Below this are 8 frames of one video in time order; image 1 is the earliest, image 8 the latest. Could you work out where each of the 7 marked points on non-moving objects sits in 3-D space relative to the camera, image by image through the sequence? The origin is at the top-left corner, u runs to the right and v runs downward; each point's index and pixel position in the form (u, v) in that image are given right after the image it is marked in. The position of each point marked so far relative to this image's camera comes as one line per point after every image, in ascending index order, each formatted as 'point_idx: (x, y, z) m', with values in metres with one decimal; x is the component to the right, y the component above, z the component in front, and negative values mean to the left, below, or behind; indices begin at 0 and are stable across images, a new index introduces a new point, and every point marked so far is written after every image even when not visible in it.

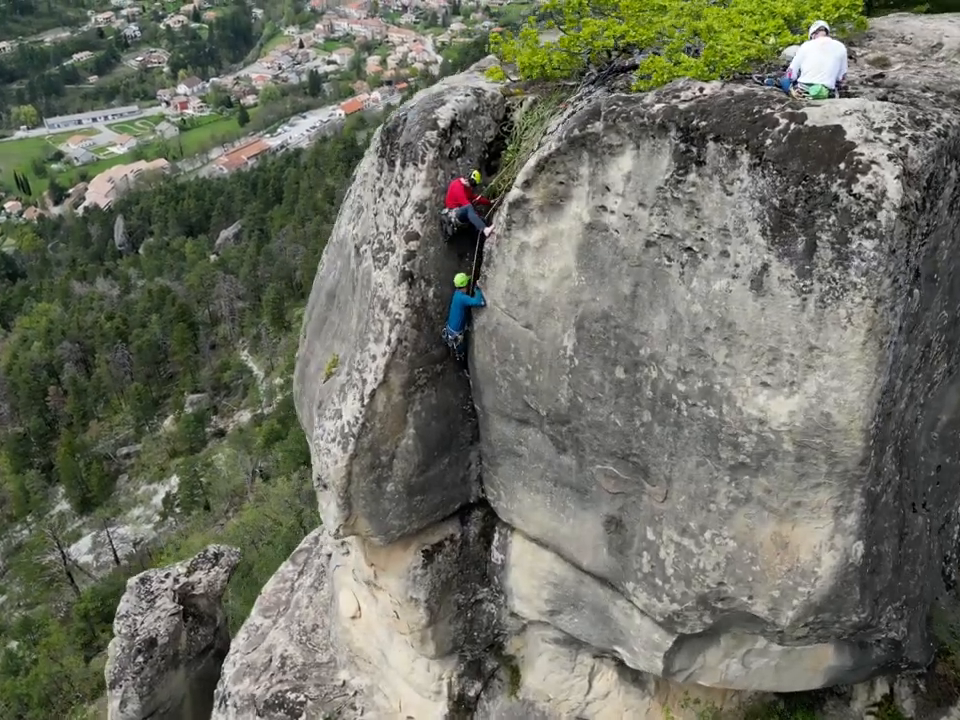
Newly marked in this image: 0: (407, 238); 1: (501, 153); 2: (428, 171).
0: (-0.5, +0.8, +6.2) m
1: (+0.2, +1.5, +6.5) m
2: (-0.4, +1.3, +6.1) m
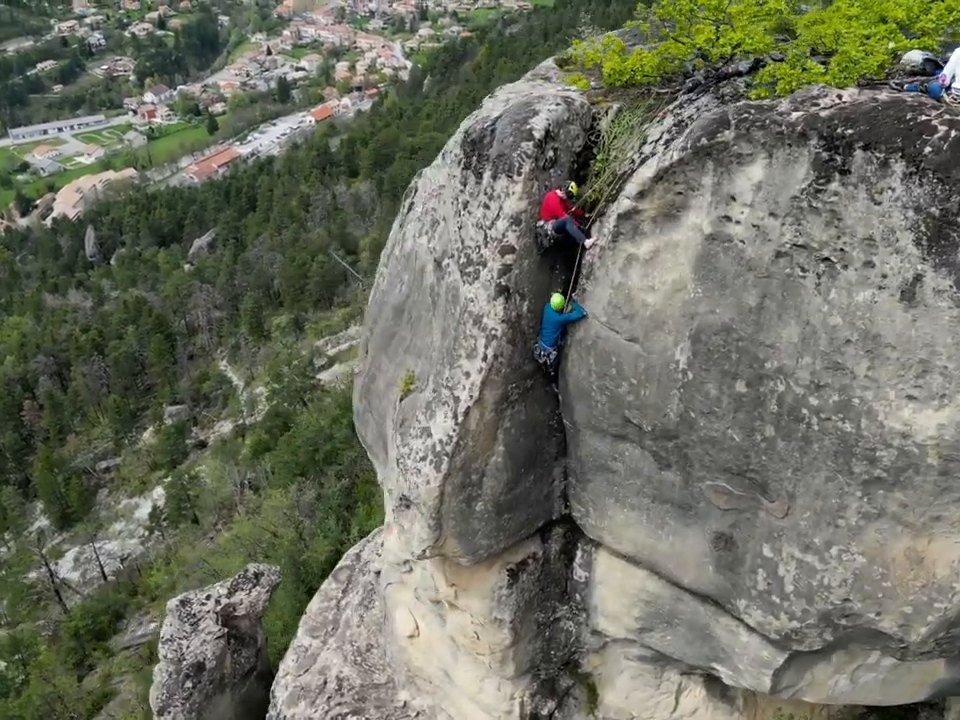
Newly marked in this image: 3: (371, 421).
0: (+0.2, +0.7, +6.1) m
1: (+0.8, +1.4, +6.4) m
2: (+0.3, +1.2, +6.0) m
3: (-1.0, -0.5, +8.0) m
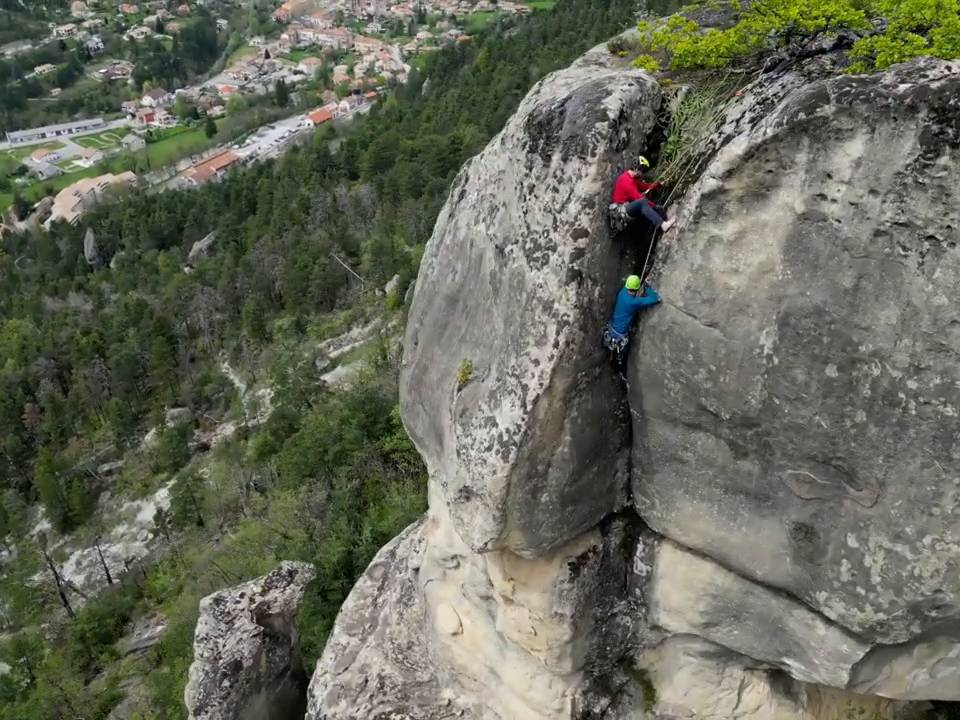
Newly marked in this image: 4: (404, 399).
0: (+0.6, +0.8, +5.9) m
1: (+1.3, +1.5, +6.2) m
2: (+0.8, +1.3, +5.8) m
3: (-0.5, -0.5, +7.8) m
4: (-0.7, -0.4, +8.2) m
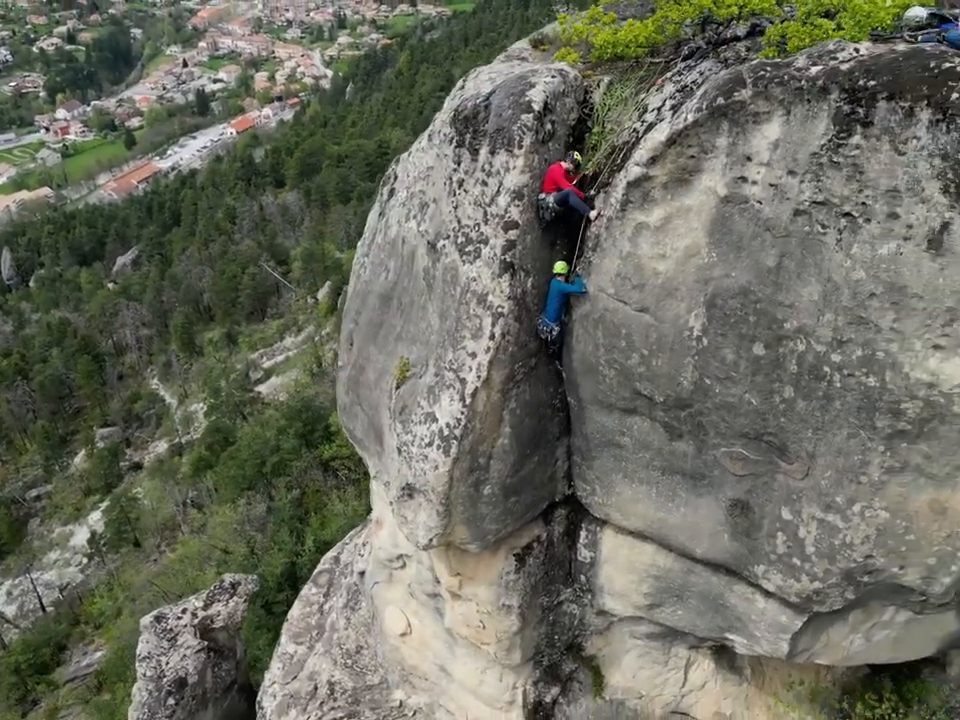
0: (+0.2, +0.9, +5.9) m
1: (+0.7, +1.6, +6.3) m
2: (+0.3, +1.3, +5.9) m
3: (-1.0, -0.5, +7.8) m
4: (-1.2, -0.4, +8.1) m
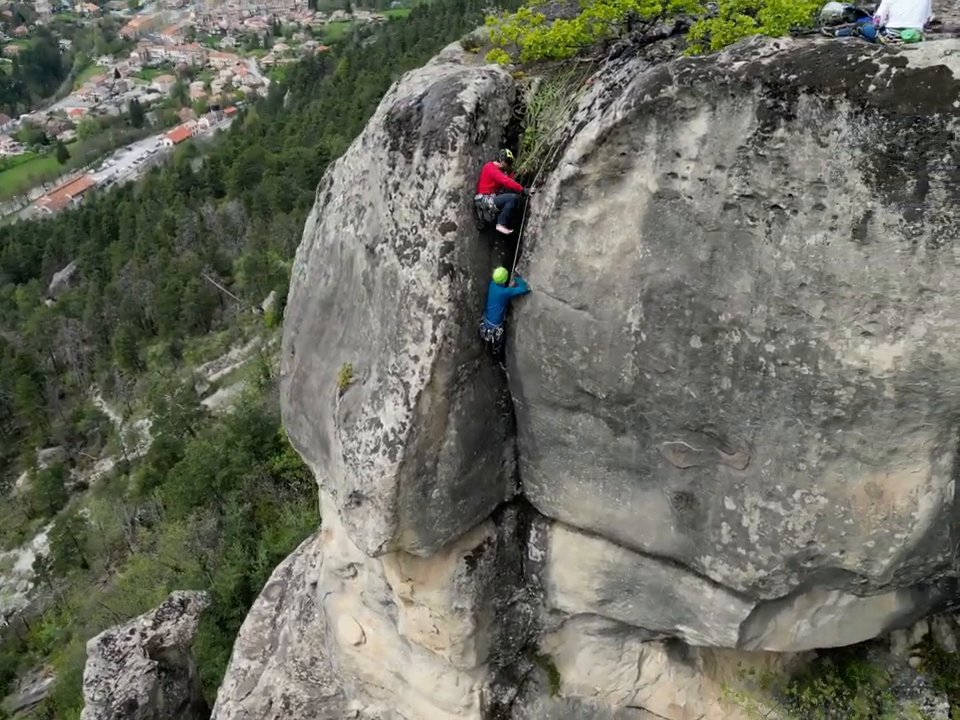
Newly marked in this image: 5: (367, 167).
0: (-0.3, +0.9, +5.9) m
1: (+0.3, +1.6, +6.3) m
2: (-0.1, +1.3, +5.9) m
3: (-1.5, -0.5, +7.7) m
4: (-1.7, -0.4, +8.0) m
5: (-0.9, +1.5, +6.8) m
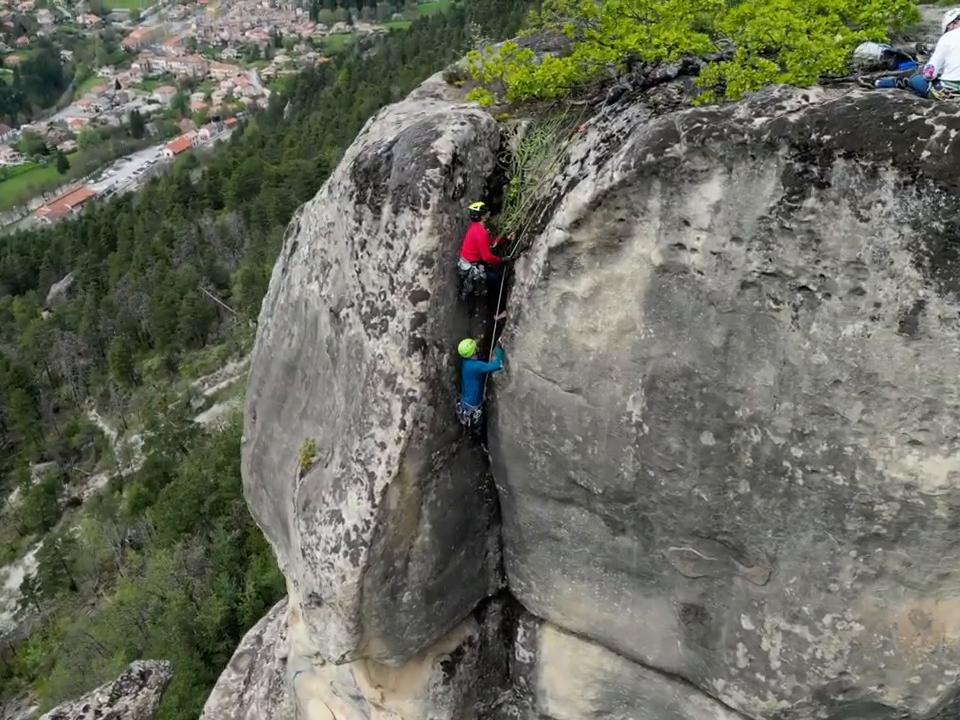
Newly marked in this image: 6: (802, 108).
0: (-0.4, +0.4, +5.1) m
1: (+0.1, +1.1, +5.5) m
2: (-0.3, +0.8, +5.1) m
3: (-1.6, -1.1, +6.9) m
4: (-1.9, -1.0, +7.2) m
5: (-1.0, +0.9, +6.0) m
6: (+1.4, +1.1, +3.9) m
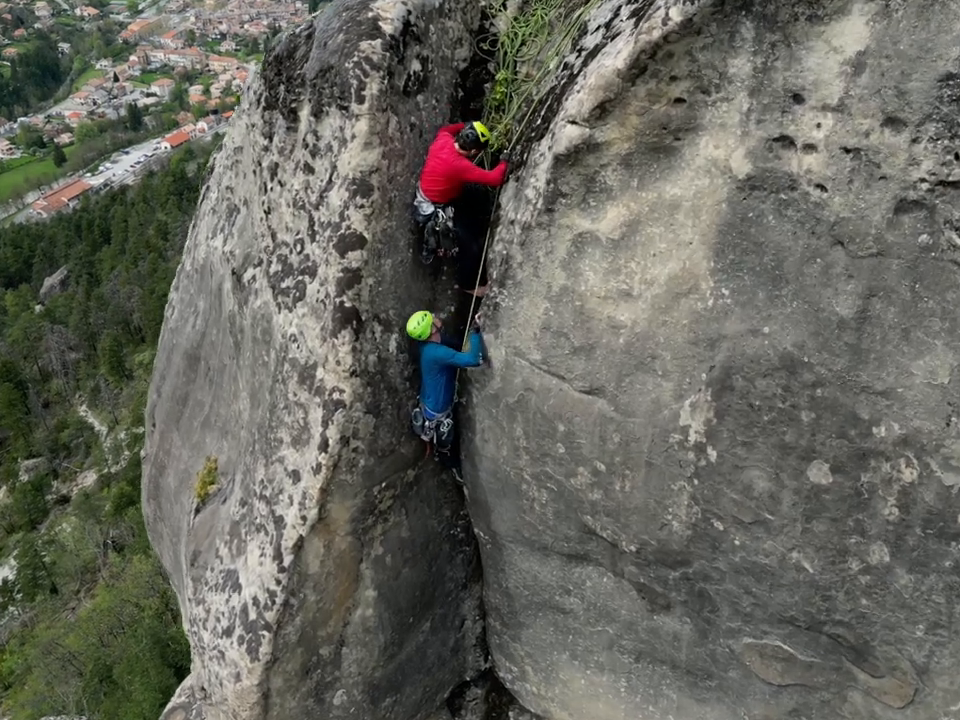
0: (-0.5, +0.4, +3.3) m
1: (0.0, +1.1, +3.7) m
2: (-0.4, +0.9, +3.2) m
3: (-1.8, -1.0, +5.1) m
4: (-2.0, -0.9, +5.4) m
5: (-1.1, +1.0, +4.2) m
6: (+1.3, +1.2, +2.1) m
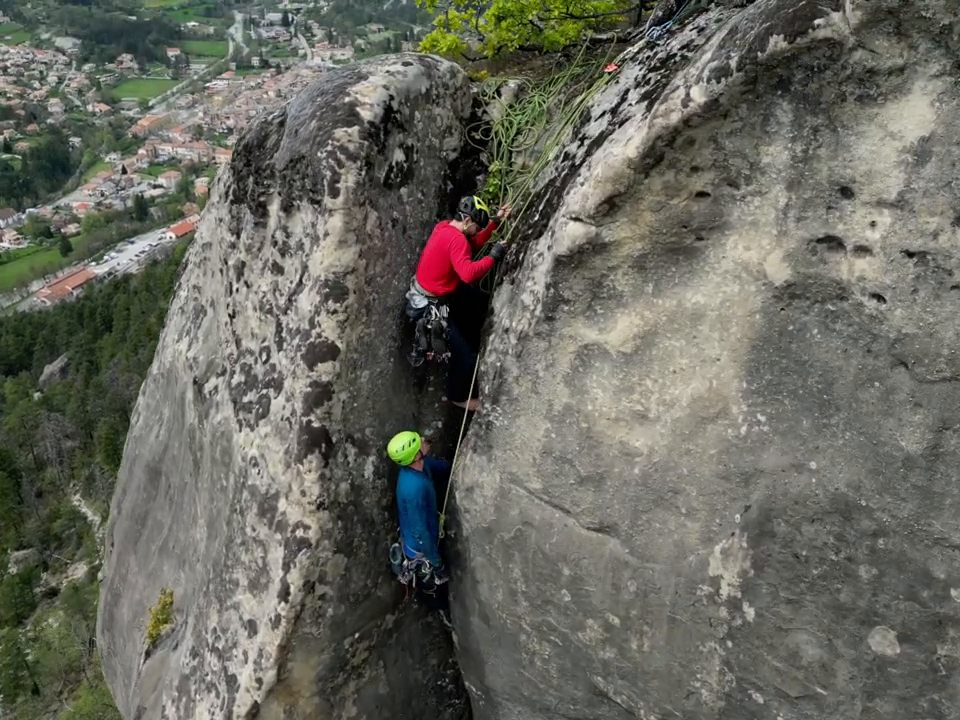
0: (-0.5, 0.0, +2.9) m
1: (0.0, +0.7, +3.3) m
2: (-0.4, +0.5, +2.9) m
3: (-1.8, -1.6, +4.5) m
4: (-2.0, -1.5, +4.8) m
5: (-1.2, +0.5, +3.8) m
6: (+1.2, +0.9, +1.7) m
